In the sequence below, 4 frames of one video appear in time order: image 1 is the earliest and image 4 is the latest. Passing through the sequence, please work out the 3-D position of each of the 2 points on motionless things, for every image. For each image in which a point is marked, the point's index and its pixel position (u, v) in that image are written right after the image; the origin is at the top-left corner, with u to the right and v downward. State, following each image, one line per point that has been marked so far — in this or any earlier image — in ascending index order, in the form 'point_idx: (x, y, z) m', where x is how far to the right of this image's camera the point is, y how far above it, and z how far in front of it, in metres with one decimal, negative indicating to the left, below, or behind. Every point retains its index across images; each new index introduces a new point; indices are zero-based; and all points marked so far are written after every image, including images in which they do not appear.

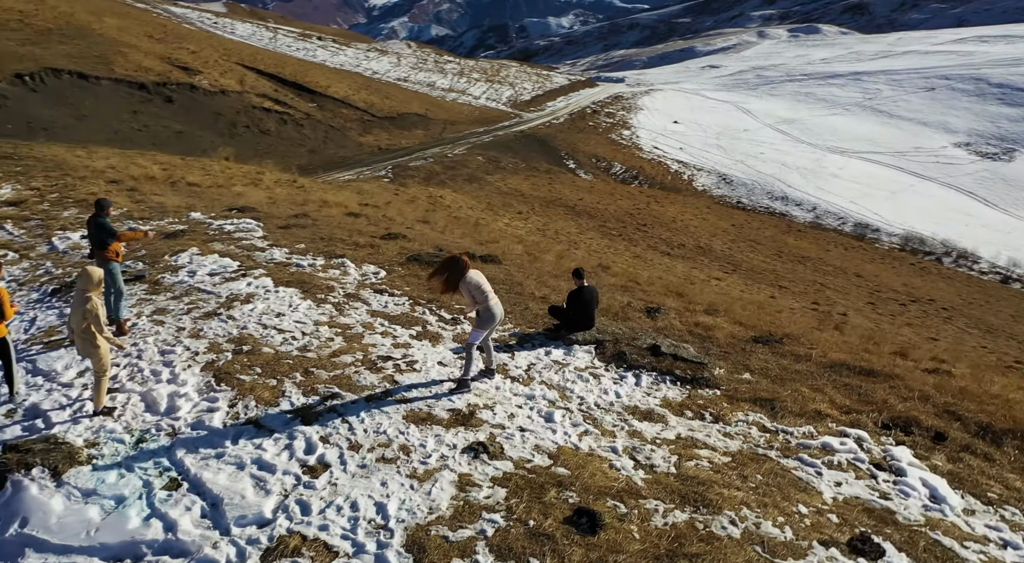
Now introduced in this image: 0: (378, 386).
0: (-1.4, -1.2, +6.6) m
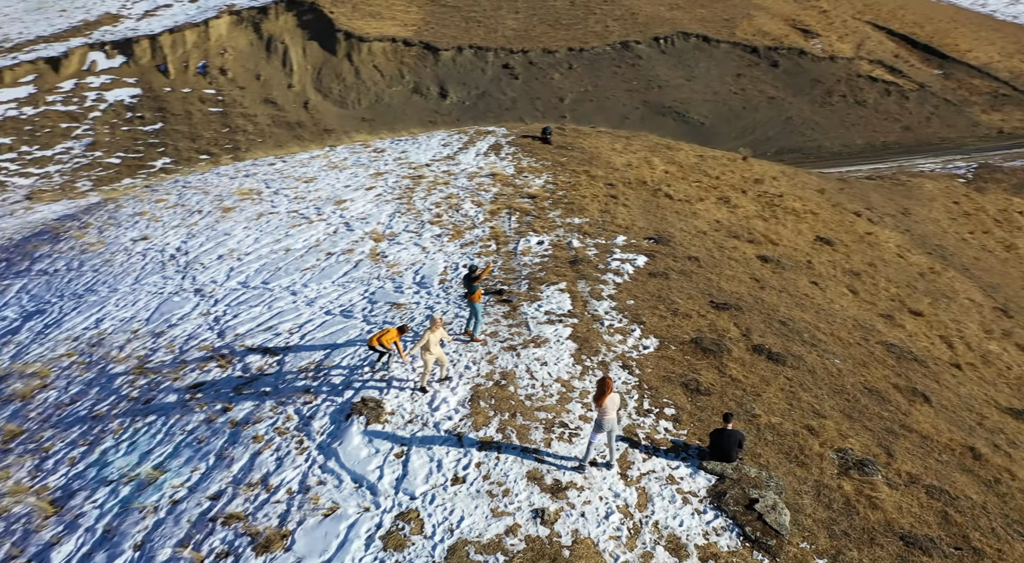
0: (+0.4, -2.4, +9.8) m
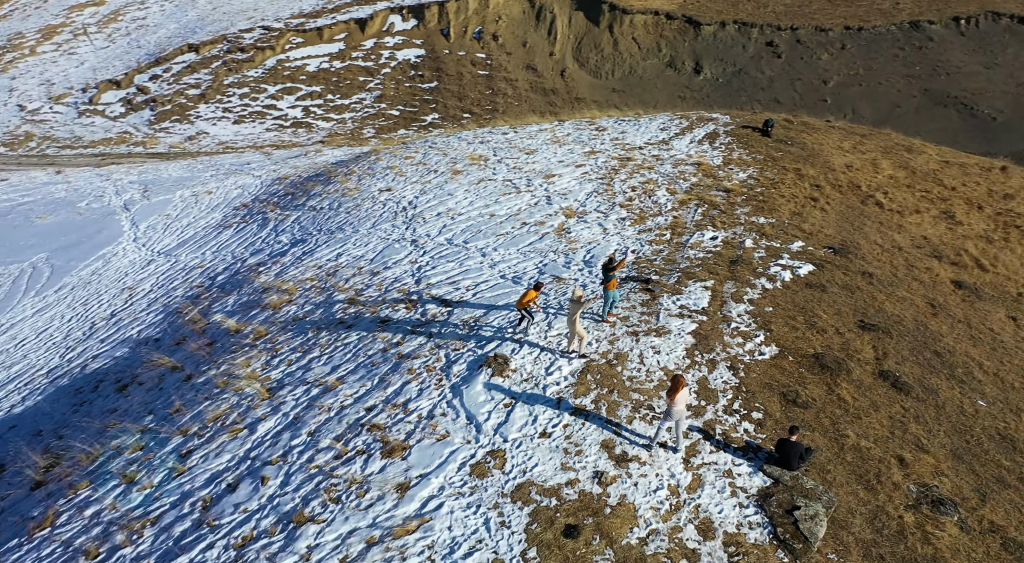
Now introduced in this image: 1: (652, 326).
0: (+1.8, -2.3, +11.1) m
1: (+2.9, -0.9, +13.8) m
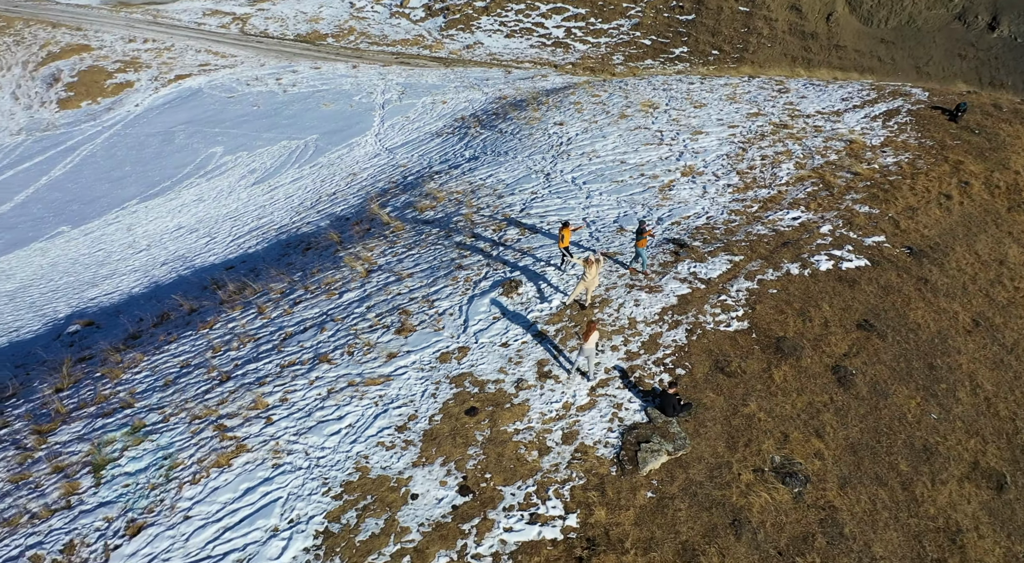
0: (+1.0, -1.3, +13.5) m
1: (+3.2, 0.0, +15.4) m
